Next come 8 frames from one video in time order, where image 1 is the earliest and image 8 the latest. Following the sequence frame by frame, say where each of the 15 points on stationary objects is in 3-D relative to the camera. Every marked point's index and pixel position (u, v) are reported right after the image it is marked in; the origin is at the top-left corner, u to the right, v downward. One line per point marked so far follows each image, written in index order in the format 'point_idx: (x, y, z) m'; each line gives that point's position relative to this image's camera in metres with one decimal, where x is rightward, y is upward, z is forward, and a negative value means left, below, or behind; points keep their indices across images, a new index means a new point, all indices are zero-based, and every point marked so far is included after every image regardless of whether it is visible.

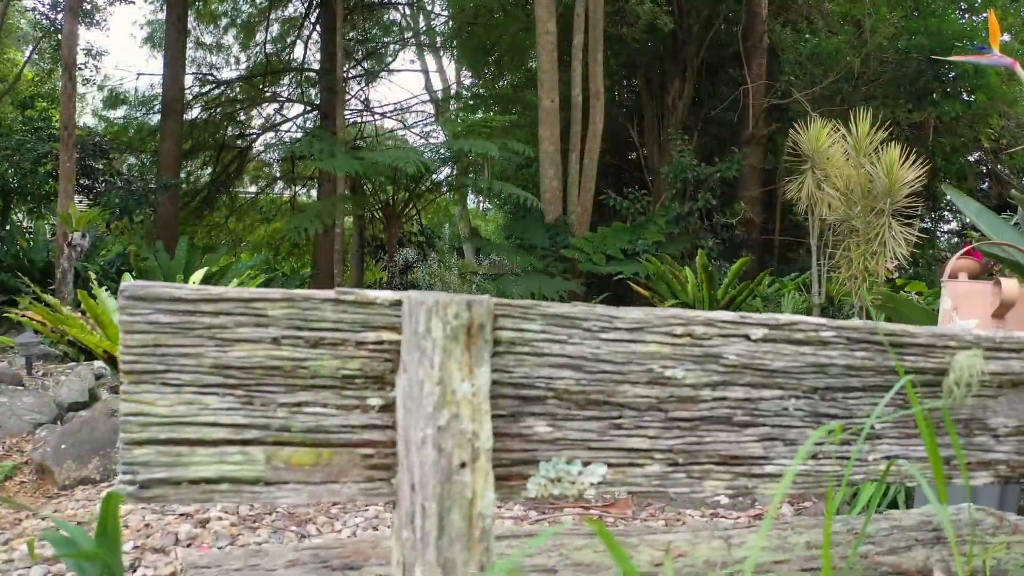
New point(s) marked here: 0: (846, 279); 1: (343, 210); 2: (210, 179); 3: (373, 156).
0: (+2.4, +0.1, +5.7) m
1: (-1.8, +0.8, +8.6) m
2: (-4.7, +1.7, +12.5) m
3: (-1.4, +1.3, +8.0) m
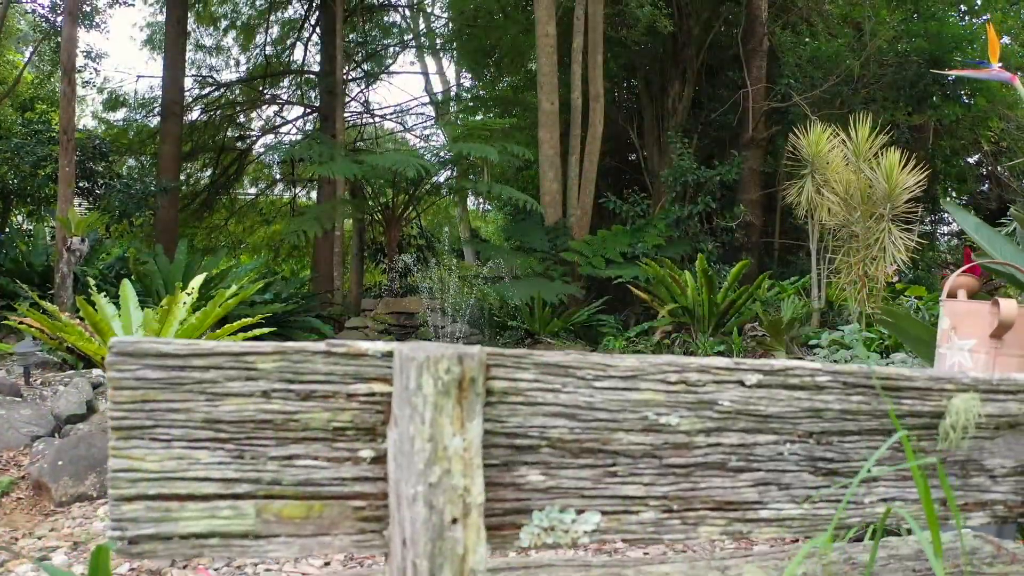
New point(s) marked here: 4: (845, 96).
0: (+2.4, 0.0, +5.7) m
1: (-1.8, +0.8, +8.6) m
2: (-4.7, +1.7, +12.5) m
3: (-1.4, +1.2, +8.0) m
4: (+3.8, +2.2, +9.2) m
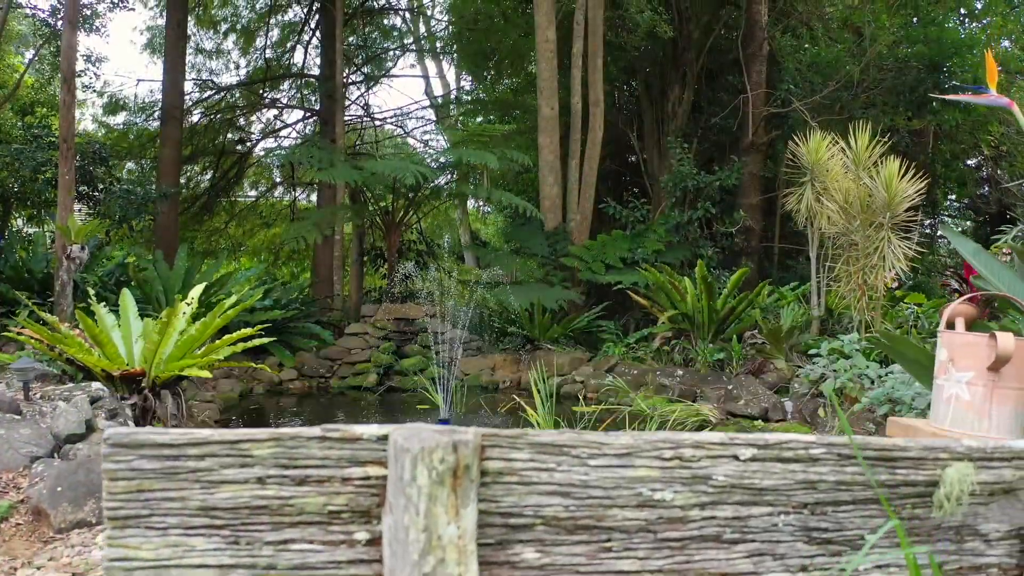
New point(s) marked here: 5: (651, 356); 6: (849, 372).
0: (+2.4, 0.0, +5.7) m
1: (-1.8, +0.7, +8.6) m
2: (-4.7, +1.6, +12.5) m
3: (-1.4, +1.2, +8.0) m
4: (+3.8, +2.1, +9.2) m
5: (+1.2, -0.6, +7.1) m
6: (+2.1, -0.5, +4.9) m
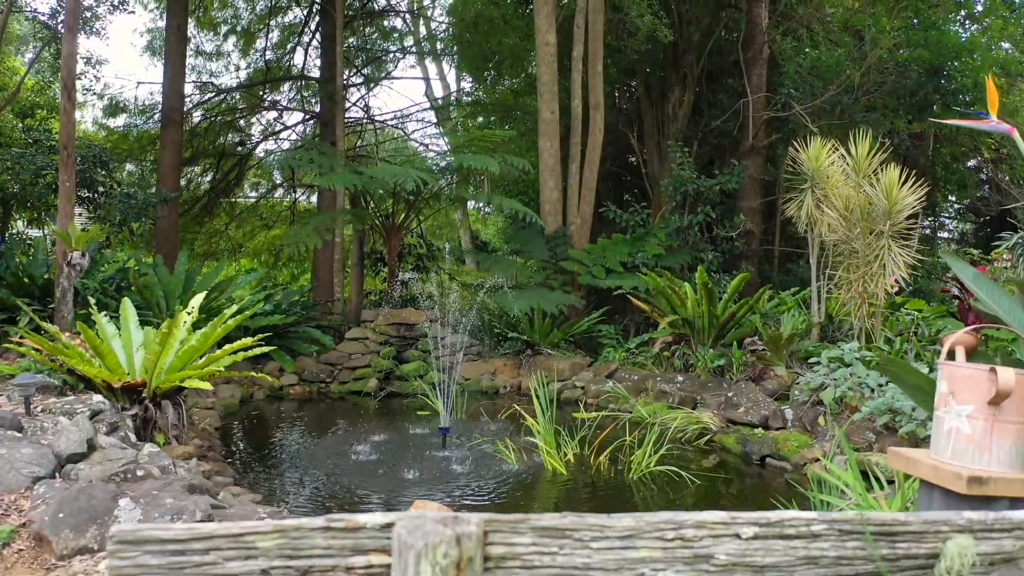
0: (+2.4, -0.1, +5.7) m
1: (-1.8, +0.7, +8.6) m
2: (-4.7, +1.6, +12.5) m
3: (-1.4, +1.1, +8.0) m
4: (+3.8, +2.1, +9.2) m
5: (+1.2, -0.6, +7.1) m
6: (+2.1, -0.6, +4.9) m
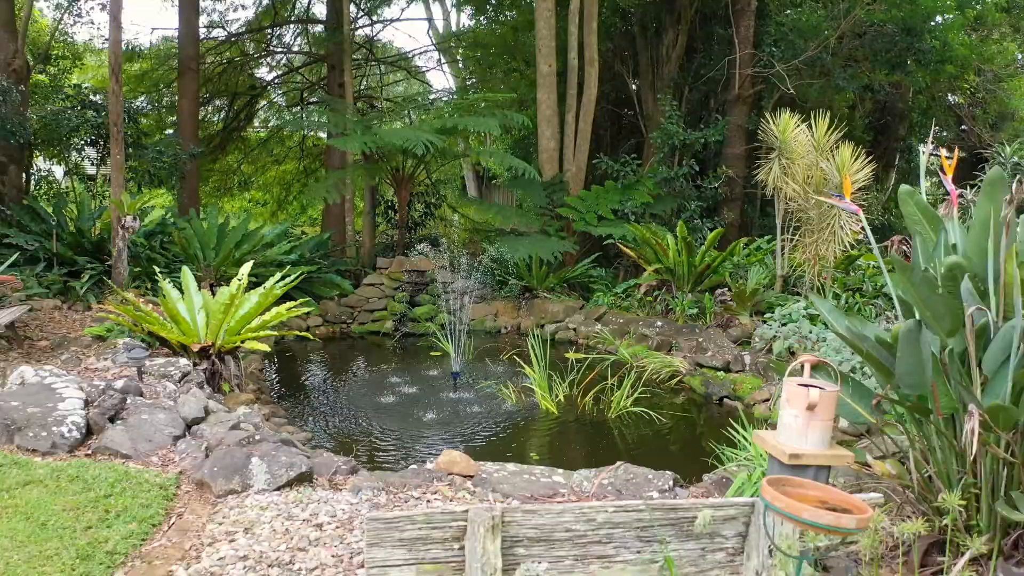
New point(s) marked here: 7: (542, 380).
0: (+2.4, +0.2, +6.5) m
1: (-1.8, +1.3, +9.4) m
2: (-4.7, +2.6, +13.1) m
3: (-1.4, +1.7, +8.7) m
4: (+3.8, +2.8, +9.8) m
5: (+1.2, -0.2, +8.0) m
6: (+2.1, -0.3, +5.8) m
7: (+0.2, -0.6, +5.7) m
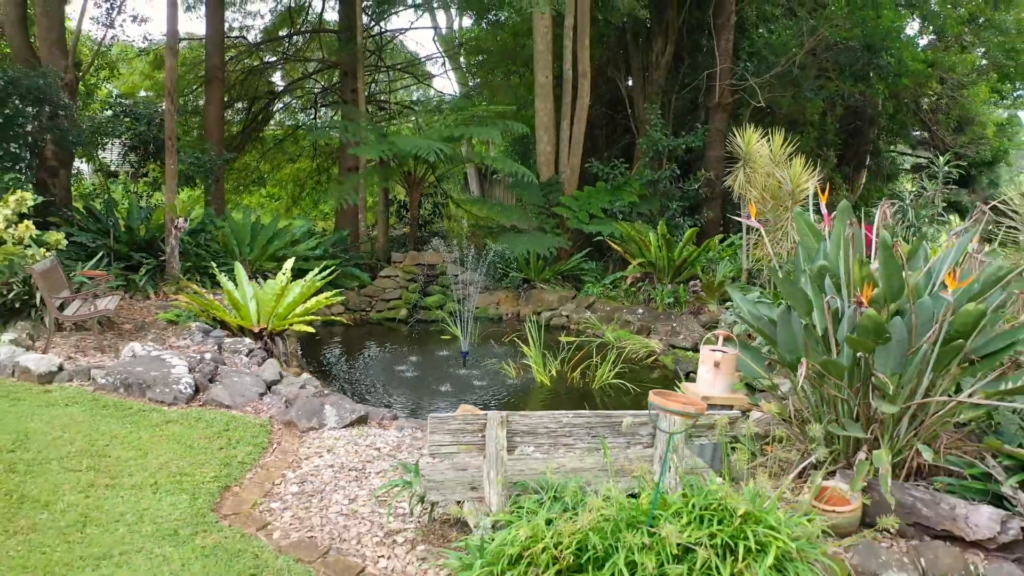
0: (+2.4, +0.3, +7.6) m
1: (-1.8, +1.4, +10.4) m
2: (-4.7, +2.8, +14.1) m
3: (-1.4, +1.8, +9.8) m
4: (+3.8, +2.9, +10.8) m
5: (+1.2, -0.1, +9.1) m
6: (+2.1, -0.3, +6.9) m
7: (+0.2, -0.6, +6.8) m
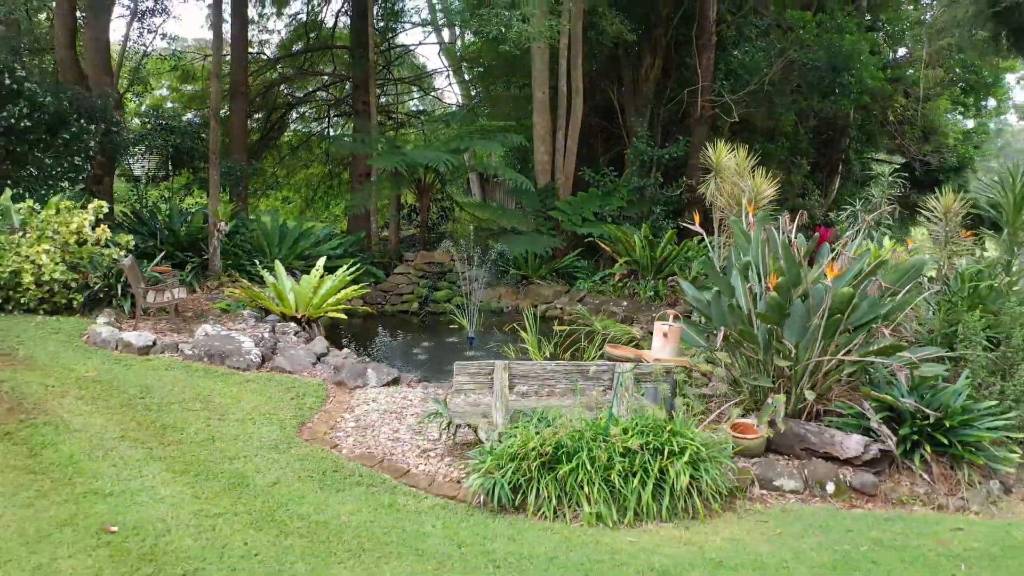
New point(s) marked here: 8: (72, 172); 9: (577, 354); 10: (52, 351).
0: (+2.4, +0.4, +8.7) m
1: (-1.8, +1.5, +11.5) m
2: (-4.7, +2.9, +15.2) m
3: (-1.4, +1.9, +10.9) m
4: (+3.8, +2.9, +12.0) m
5: (+1.2, 0.0, +10.2) m
6: (+2.1, -0.2, +8.0) m
7: (+0.2, -0.5, +7.9) m
8: (-4.9, +1.3, +8.9) m
9: (+0.6, -0.7, +7.9) m
10: (-2.9, -0.4, +5.2) m
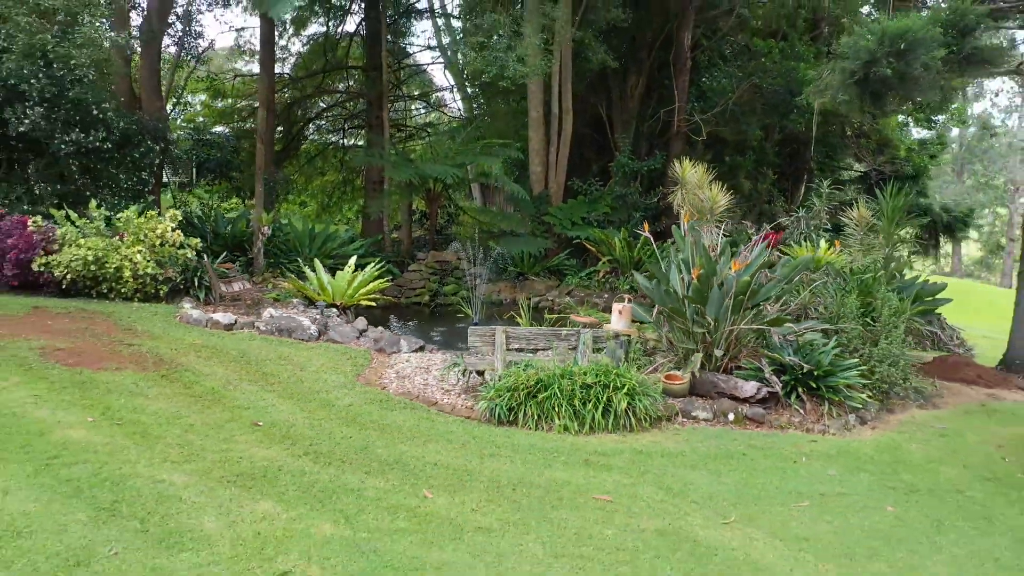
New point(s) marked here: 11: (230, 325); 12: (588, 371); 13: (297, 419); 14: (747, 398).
0: (+2.3, +0.4, +10.4) m
1: (-1.8, +1.6, +13.2) m
2: (-4.7, +2.9, +16.9) m
3: (-1.4, +1.9, +12.6) m
4: (+3.8, +3.0, +13.6) m
5: (+1.2, +0.1, +11.9) m
6: (+2.0, -0.1, +9.7) m
7: (+0.2, -0.5, +9.6) m
8: (-4.9, +1.4, +10.6) m
9: (+0.6, -0.6, +9.6) m
10: (-3.0, -0.3, +6.8) m
11: (-2.5, -0.3, +7.0) m
12: (+0.5, -0.5, +5.2) m
13: (-1.2, -0.7, +4.5) m
14: (+1.6, -0.8, +5.6) m
